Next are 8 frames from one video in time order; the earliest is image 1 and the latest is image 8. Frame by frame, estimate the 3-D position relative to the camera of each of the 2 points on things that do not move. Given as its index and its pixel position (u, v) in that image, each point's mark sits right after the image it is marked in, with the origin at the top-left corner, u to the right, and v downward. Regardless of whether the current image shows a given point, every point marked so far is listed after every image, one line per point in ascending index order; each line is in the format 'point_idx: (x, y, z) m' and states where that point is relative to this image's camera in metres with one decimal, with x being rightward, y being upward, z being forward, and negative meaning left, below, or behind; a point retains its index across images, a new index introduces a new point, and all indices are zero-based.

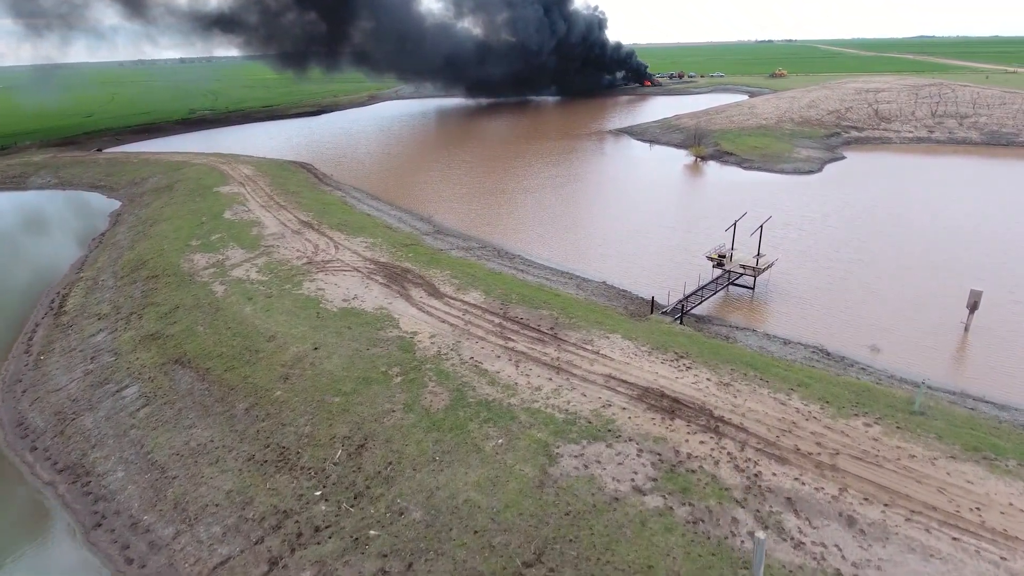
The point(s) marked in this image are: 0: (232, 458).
0: (-8.9, -5.4, +15.6) m
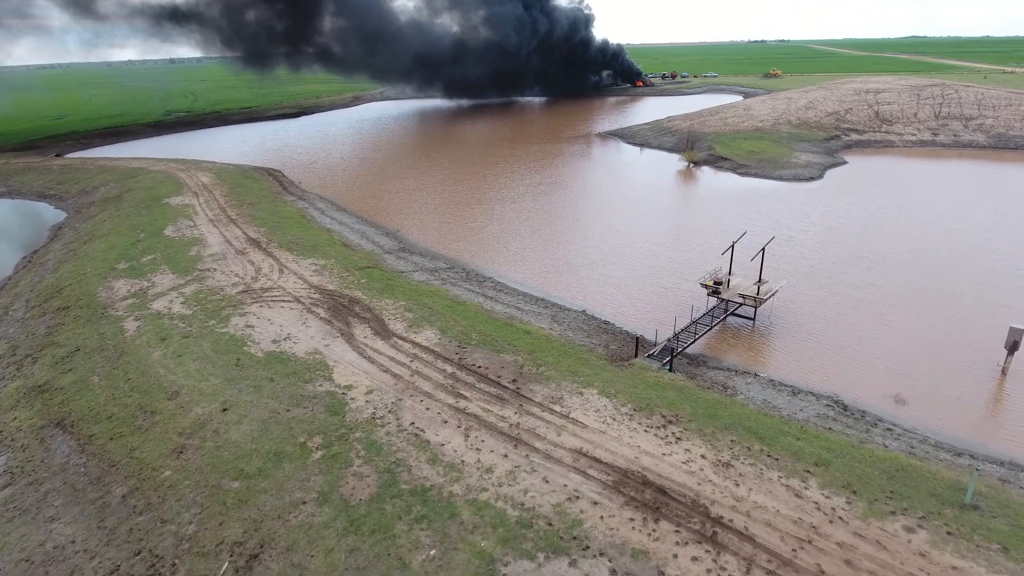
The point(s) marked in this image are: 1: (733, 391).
0: (-10.4, -7.0, +12.1) m
1: (+7.8, -3.6, +17.4) m
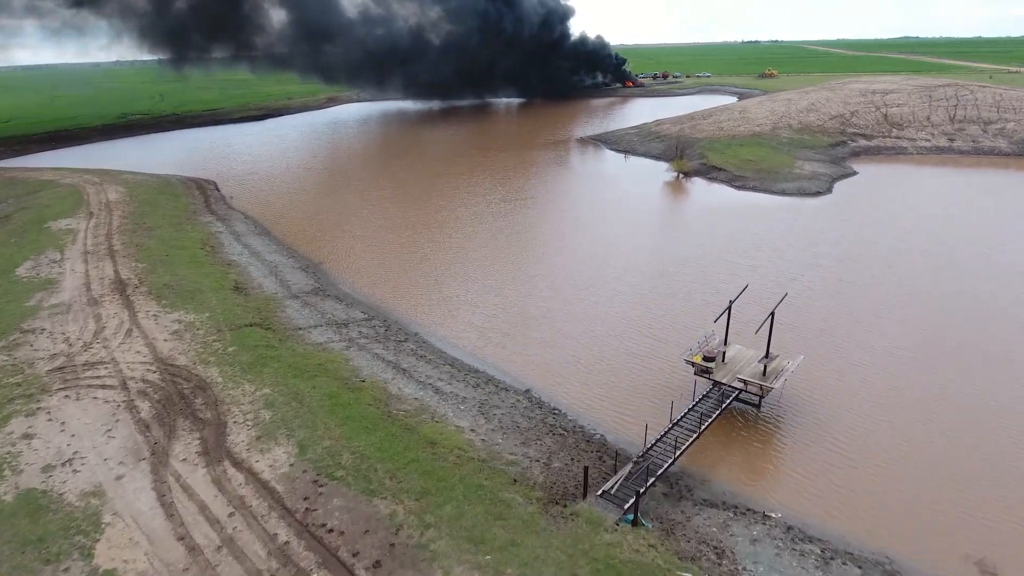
0: (-13.2, -9.6, +5.7) m
1: (+4.9, -6.2, +11.1) m
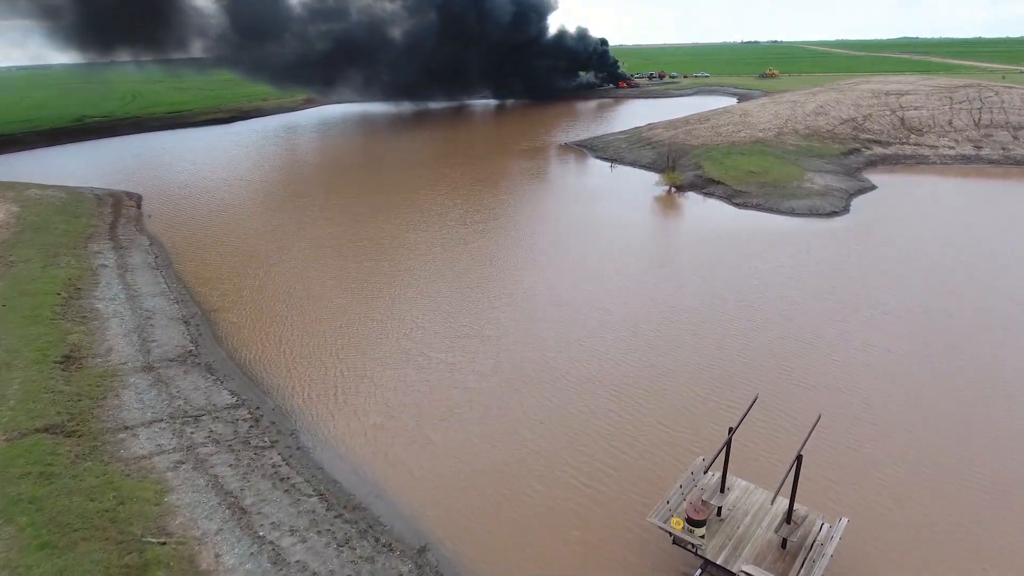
0: (-15.9, -12.1, -0.4) m
1: (+2.2, -8.7, +5.0) m
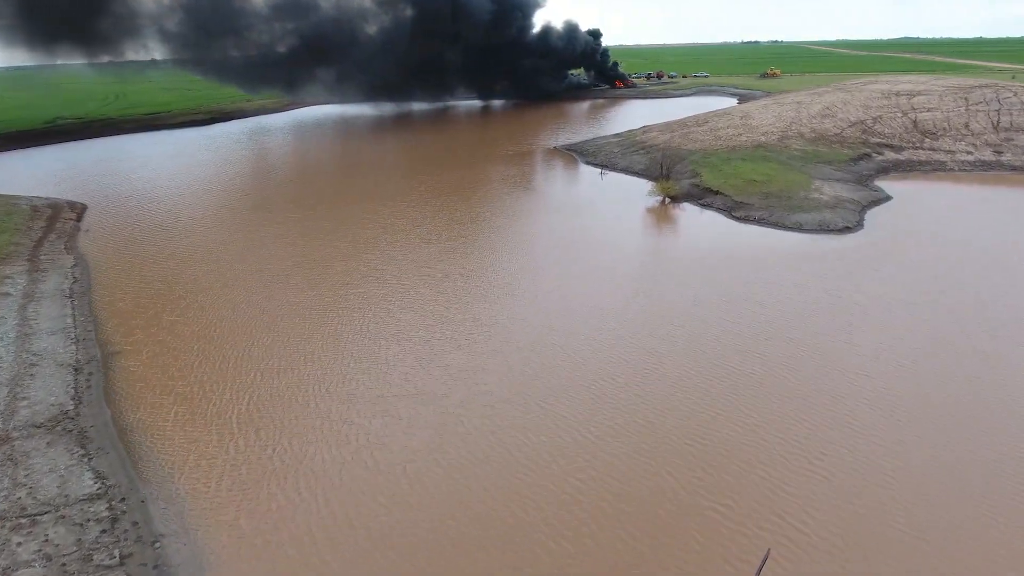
0: (-17.5, -13.6, -4.0) m
1: (+0.6, -10.2, +1.4) m
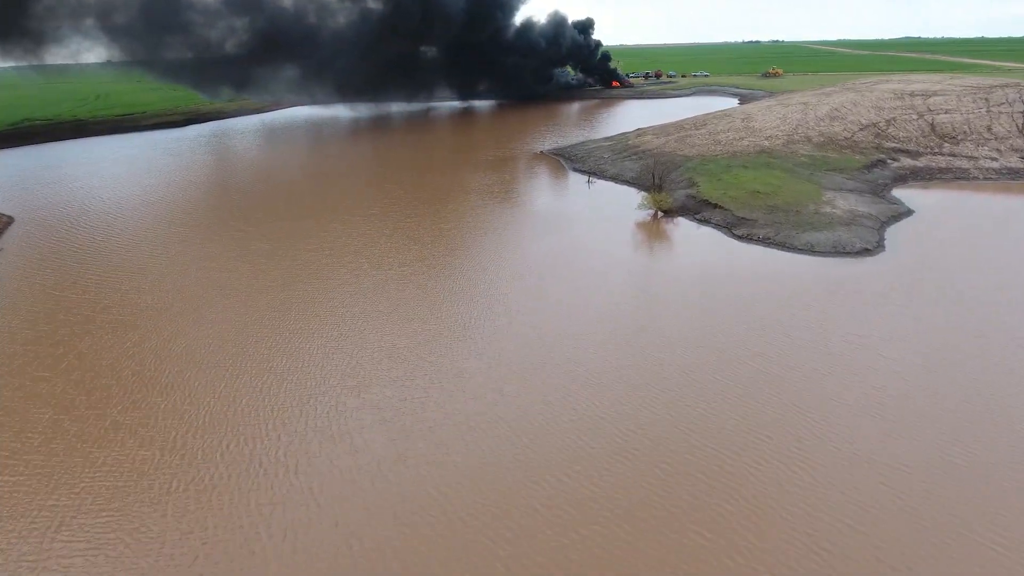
0: (-19.3, -15.3, -8.1) m
1: (-1.2, -11.8, -2.7) m
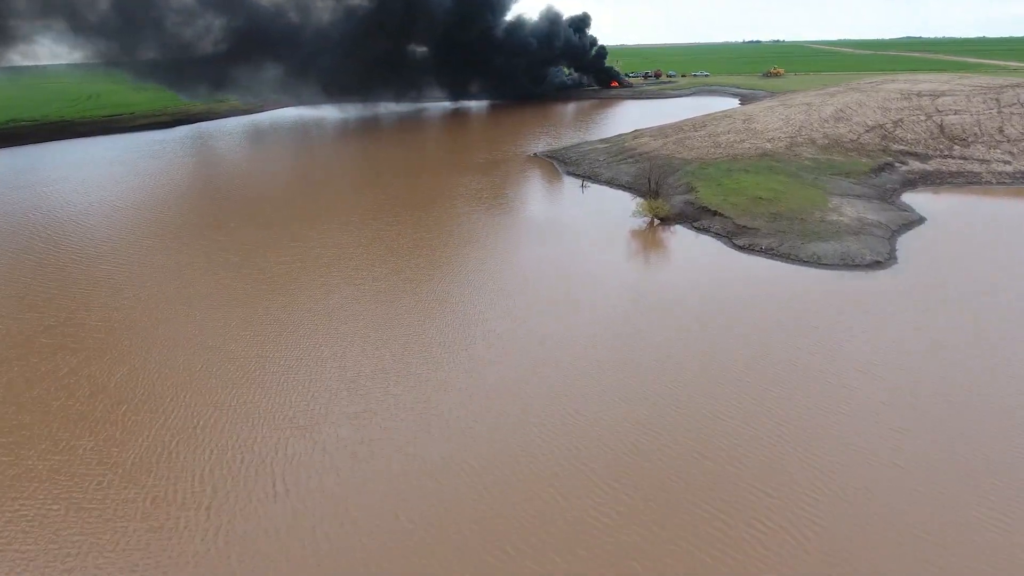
0: (-20.2, -16.0, -9.8) m
1: (-2.0, -12.6, -4.4) m
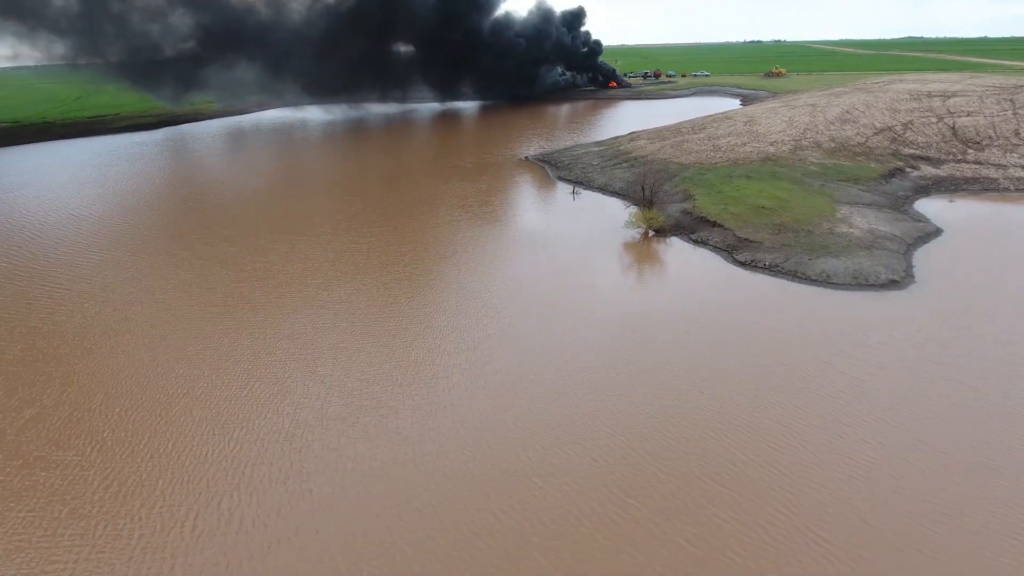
0: (-21.2, -16.9, -12.0) m
1: (-3.1, -13.5, -6.7) m
